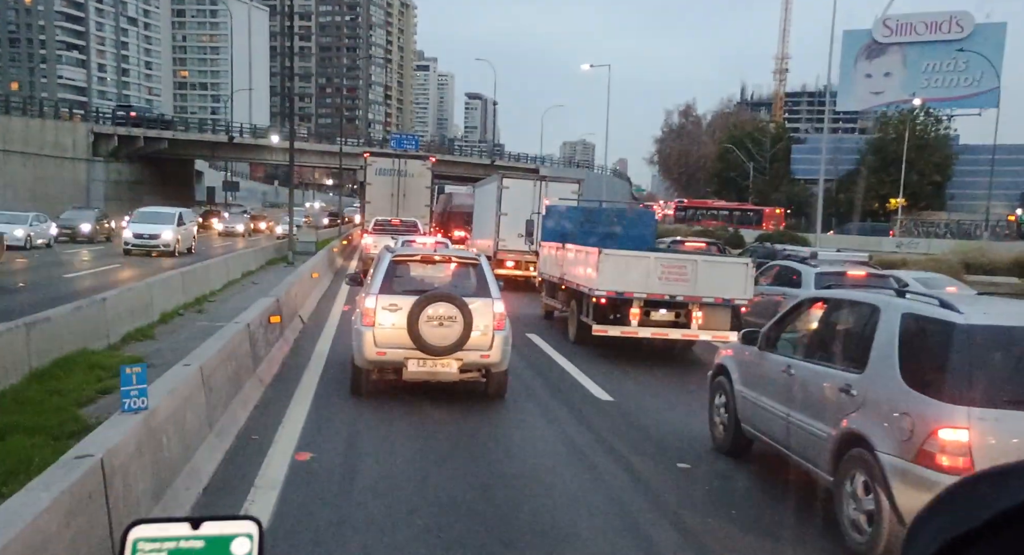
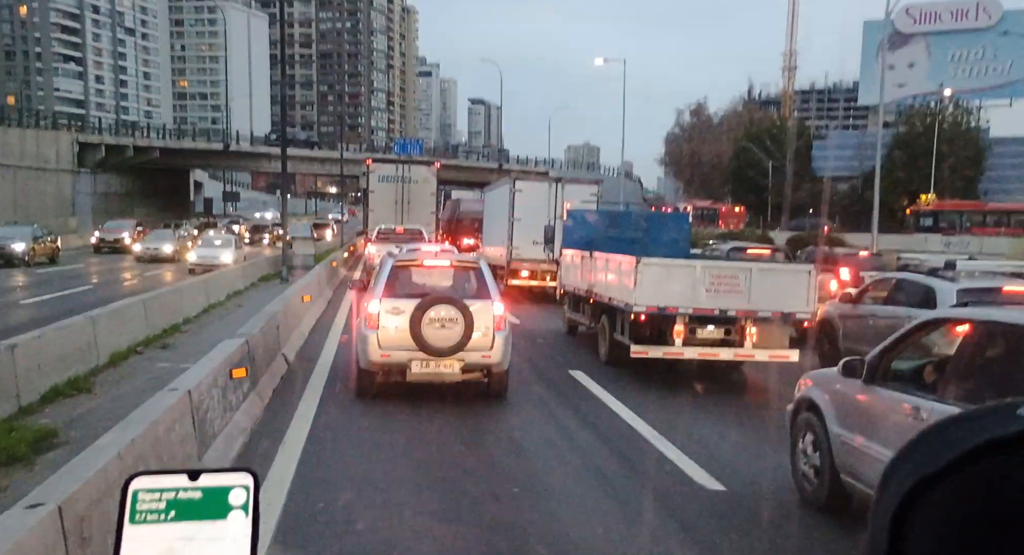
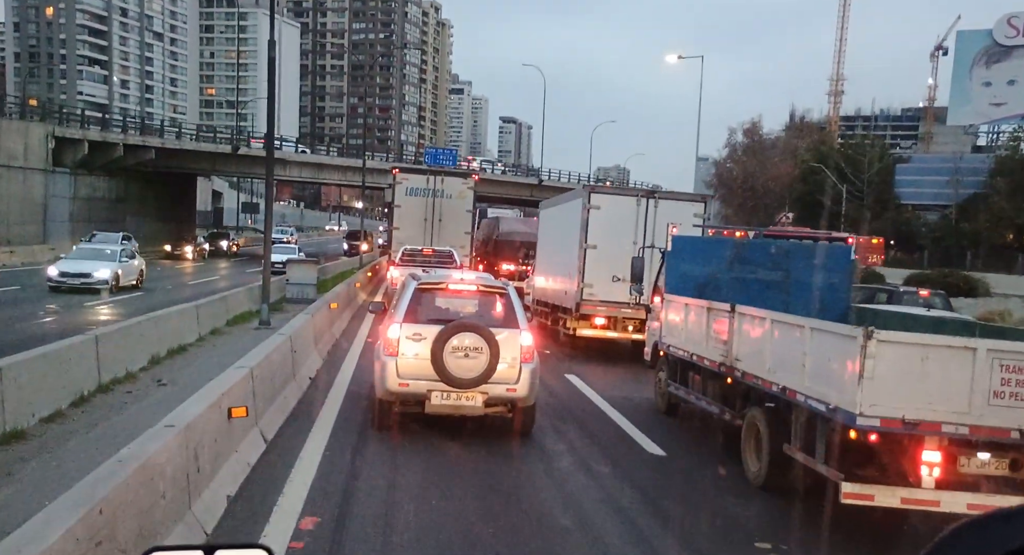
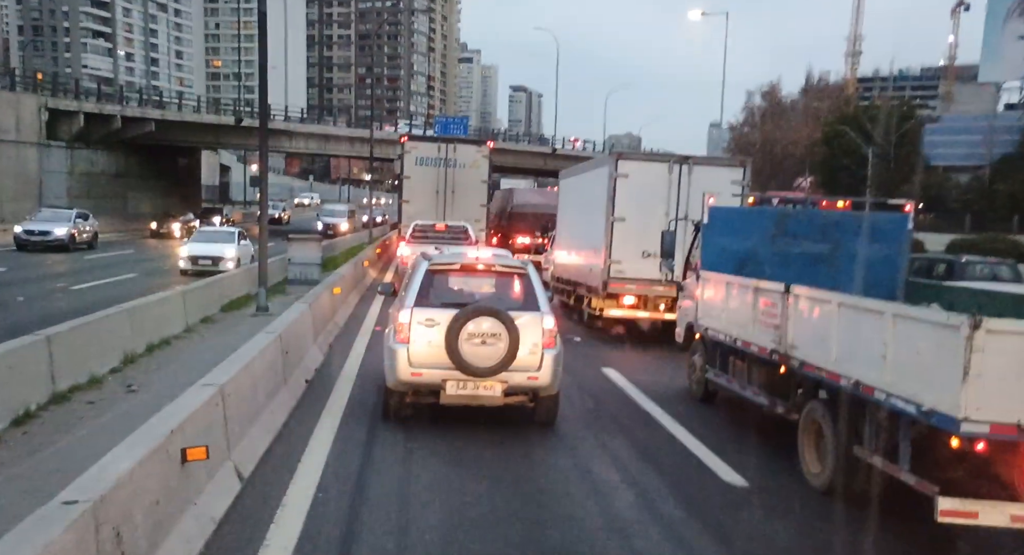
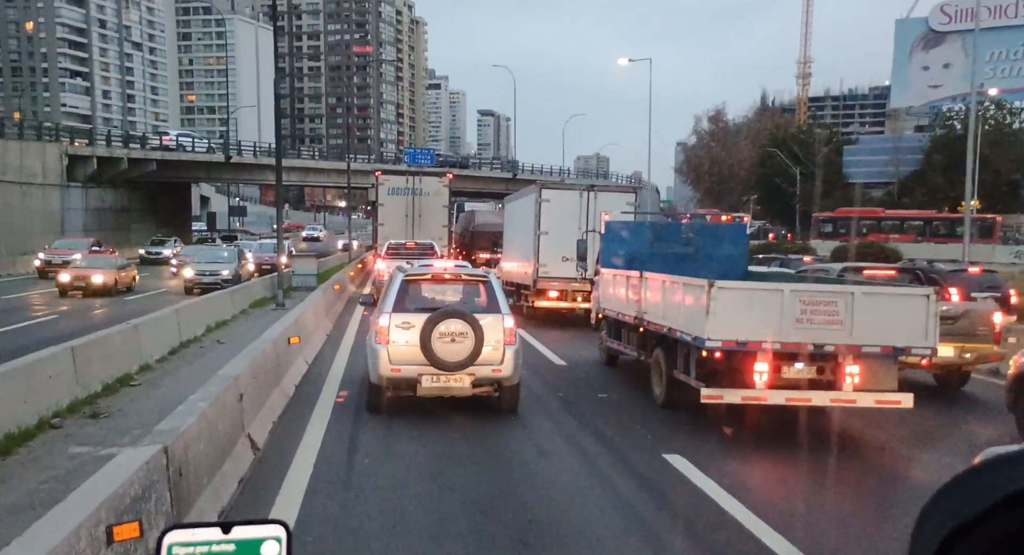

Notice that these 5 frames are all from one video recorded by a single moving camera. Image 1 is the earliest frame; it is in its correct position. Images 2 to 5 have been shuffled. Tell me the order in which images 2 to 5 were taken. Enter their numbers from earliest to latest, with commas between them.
2, 5, 3, 4
